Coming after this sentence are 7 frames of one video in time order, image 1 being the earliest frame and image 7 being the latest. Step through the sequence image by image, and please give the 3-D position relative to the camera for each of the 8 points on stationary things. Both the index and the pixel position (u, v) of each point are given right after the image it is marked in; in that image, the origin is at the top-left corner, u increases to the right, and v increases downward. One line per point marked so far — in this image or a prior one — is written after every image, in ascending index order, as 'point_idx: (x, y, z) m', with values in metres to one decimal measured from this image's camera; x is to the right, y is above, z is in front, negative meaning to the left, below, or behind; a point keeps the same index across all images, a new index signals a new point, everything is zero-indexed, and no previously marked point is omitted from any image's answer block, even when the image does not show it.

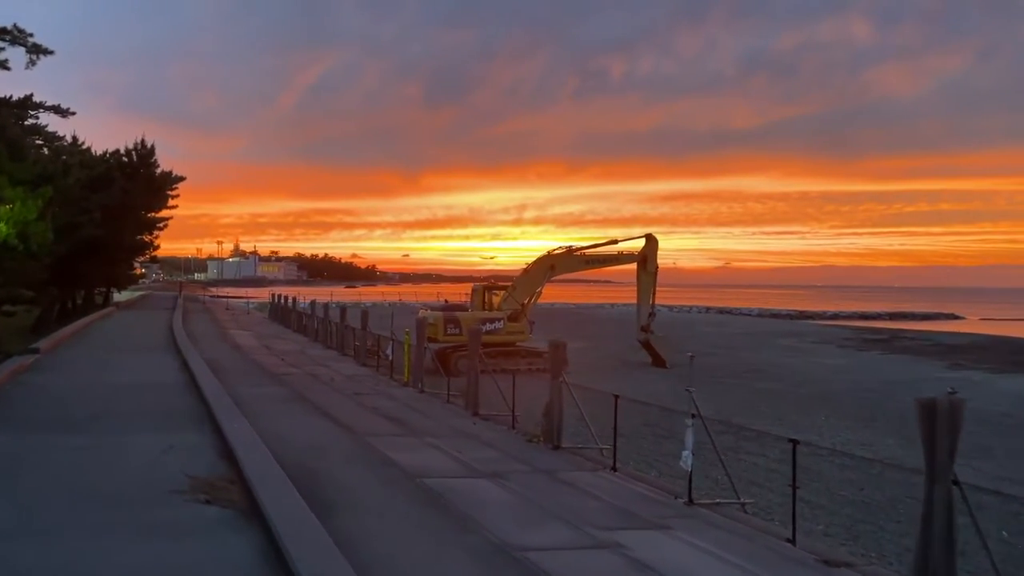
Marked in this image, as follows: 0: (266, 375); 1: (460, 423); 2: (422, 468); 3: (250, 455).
0: (-4.9, -1.8, +19.1) m
1: (-0.9, -2.6, +17.5) m
2: (-1.0, -2.1, +10.8) m
3: (-2.5, -1.6, +9.2) m
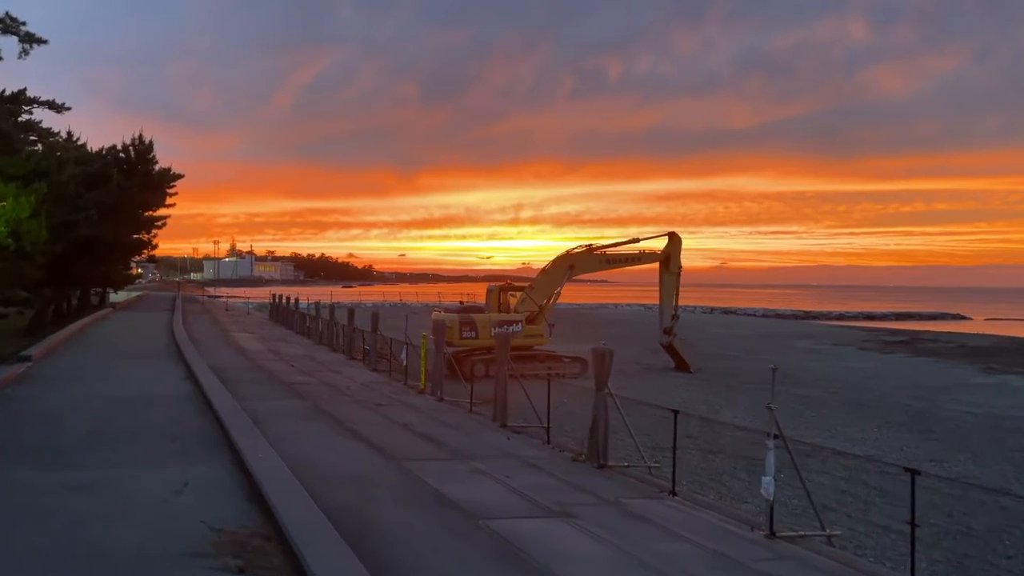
0: (-4.2, -1.8, +17.4) m
1: (-0.2, -2.6, +15.9) m
2: (-0.3, -2.1, +9.1) m
3: (-1.8, -1.7, +7.5) m
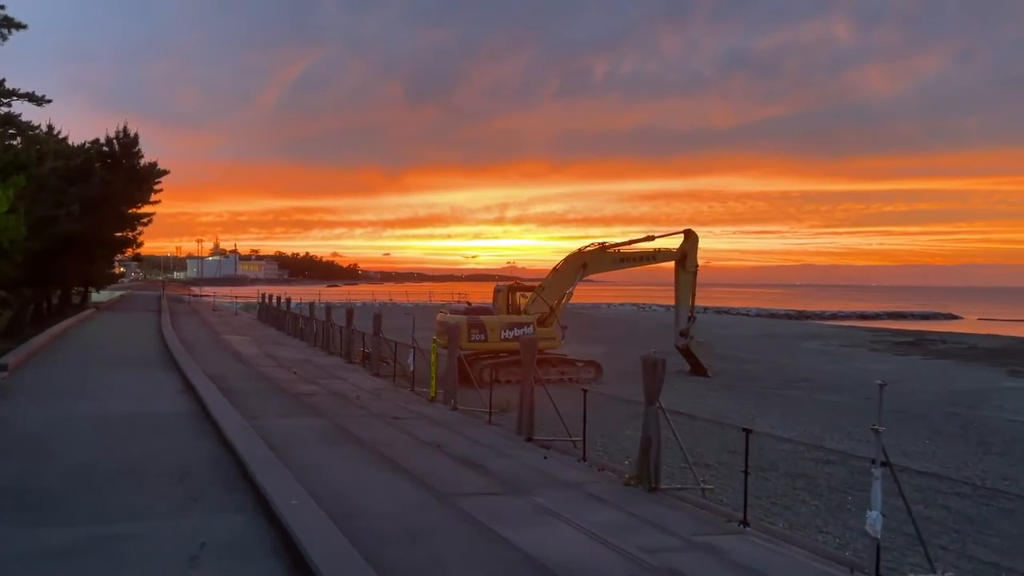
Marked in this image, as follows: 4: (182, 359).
0: (-3.6, -1.8, +15.6) m
1: (+0.4, -2.6, +14.1) m
2: (+0.5, -2.1, +7.3) m
3: (-1.1, -1.7, +5.7) m
4: (-6.5, -1.4, +18.7) m
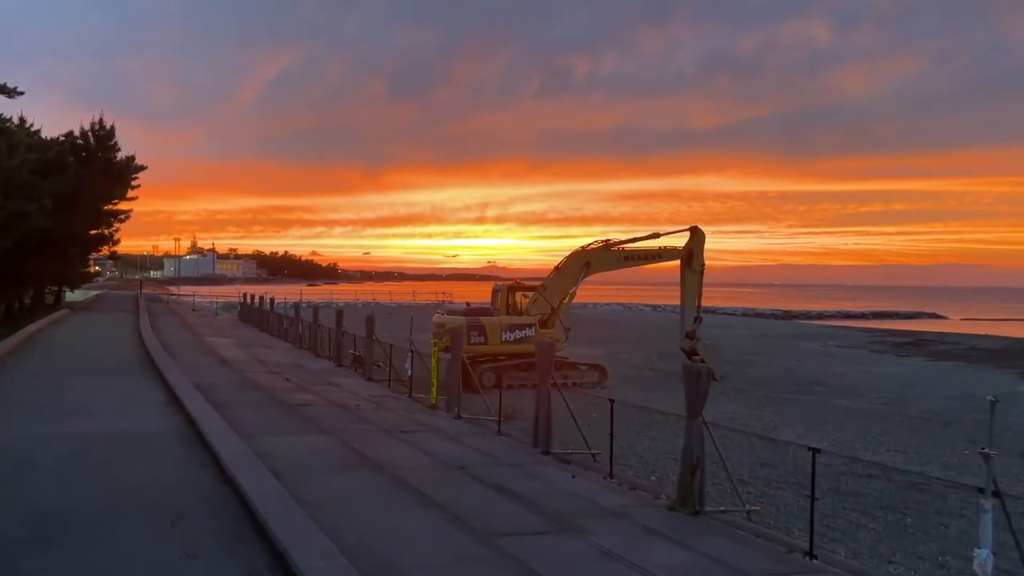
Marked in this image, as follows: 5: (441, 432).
0: (-3.3, -1.8, +14.0) m
1: (+0.8, -2.6, +12.6) m
2: (+1.0, -2.1, +5.8) m
3: (-0.5, -1.7, +4.2) m
4: (-6.2, -1.4, +17.0) m
5: (-1.2, -2.4, +16.0) m
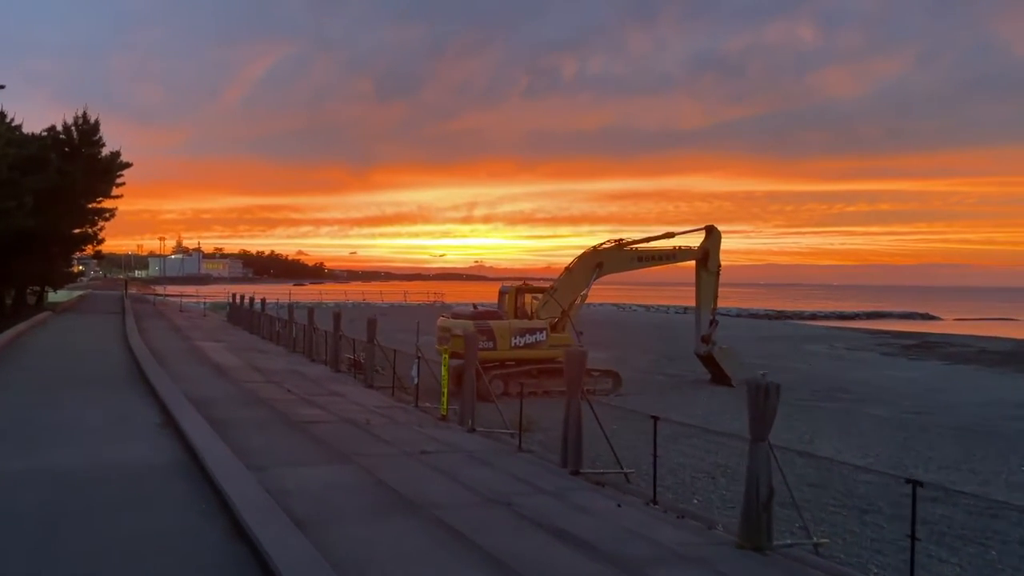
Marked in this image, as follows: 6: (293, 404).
0: (-2.8, -1.9, +12.4) m
1: (+1.3, -2.7, +11.0) m
2: (+1.6, -2.2, +4.3) m
3: (+0.1, -1.8, +2.6) m
4: (-5.8, -1.5, +15.4) m
5: (-0.7, -2.5, +14.5) m
6: (-3.7, -2.0, +16.1) m
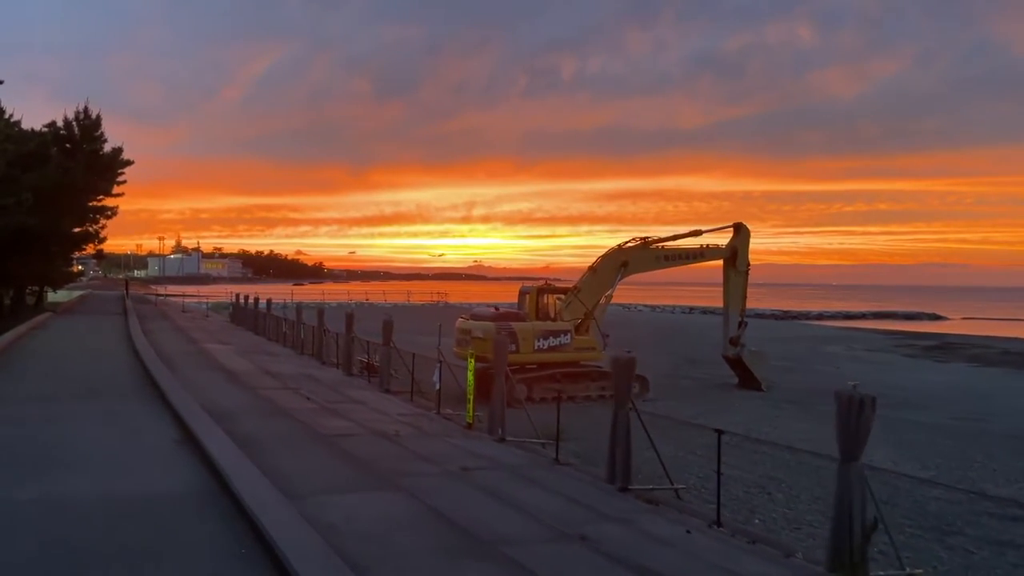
0: (-2.2, -1.9, +11.2) m
1: (+2.0, -2.7, +9.8) m
2: (+2.2, -2.2, +3.1) m
3: (+0.8, -1.8, +1.4) m
4: (-5.1, -1.5, +14.1) m
5: (-0.1, -2.5, +13.2) m
6: (-3.1, -2.0, +14.9) m
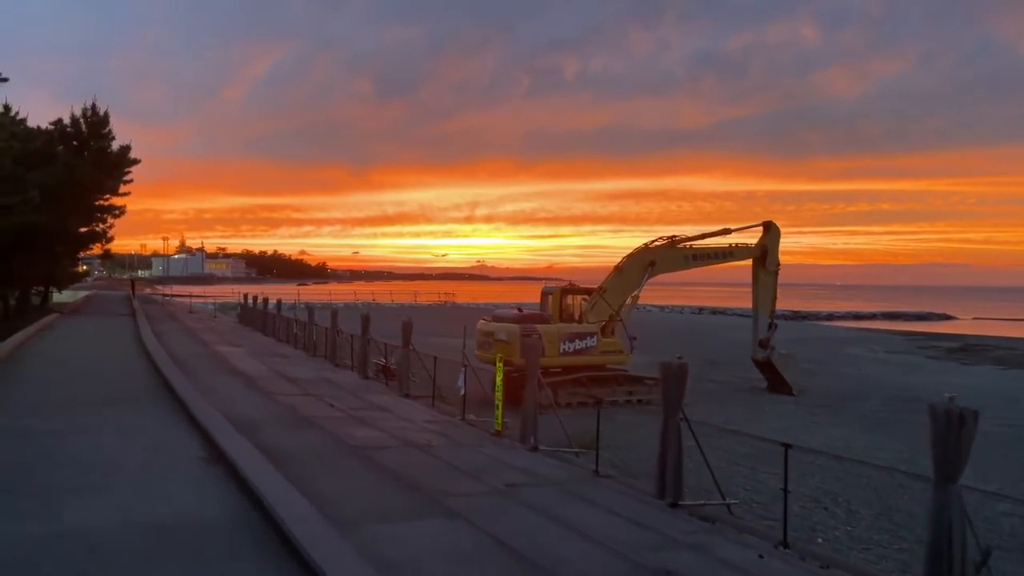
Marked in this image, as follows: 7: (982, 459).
0: (-1.6, -1.9, +10.2) m
1: (+2.6, -2.7, +8.9) m
2: (+2.8, -2.2, +2.1) m
3: (+1.4, -1.8, +0.5) m
4: (-4.5, -1.5, +13.2) m
5: (+0.5, -2.5, +12.3) m
6: (-2.5, -2.0, +14.0) m
7: (+9.3, -3.4, +18.5) m
